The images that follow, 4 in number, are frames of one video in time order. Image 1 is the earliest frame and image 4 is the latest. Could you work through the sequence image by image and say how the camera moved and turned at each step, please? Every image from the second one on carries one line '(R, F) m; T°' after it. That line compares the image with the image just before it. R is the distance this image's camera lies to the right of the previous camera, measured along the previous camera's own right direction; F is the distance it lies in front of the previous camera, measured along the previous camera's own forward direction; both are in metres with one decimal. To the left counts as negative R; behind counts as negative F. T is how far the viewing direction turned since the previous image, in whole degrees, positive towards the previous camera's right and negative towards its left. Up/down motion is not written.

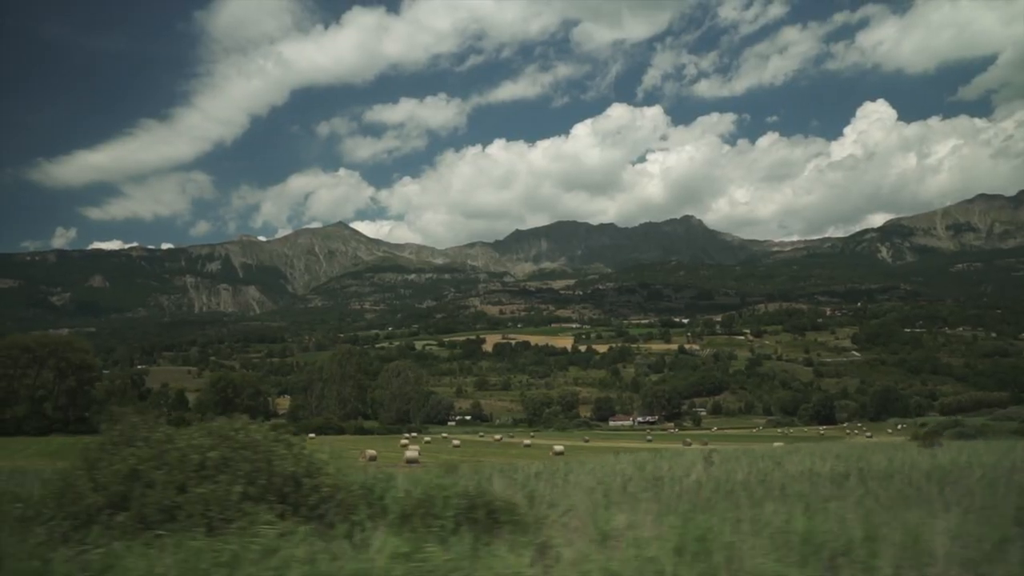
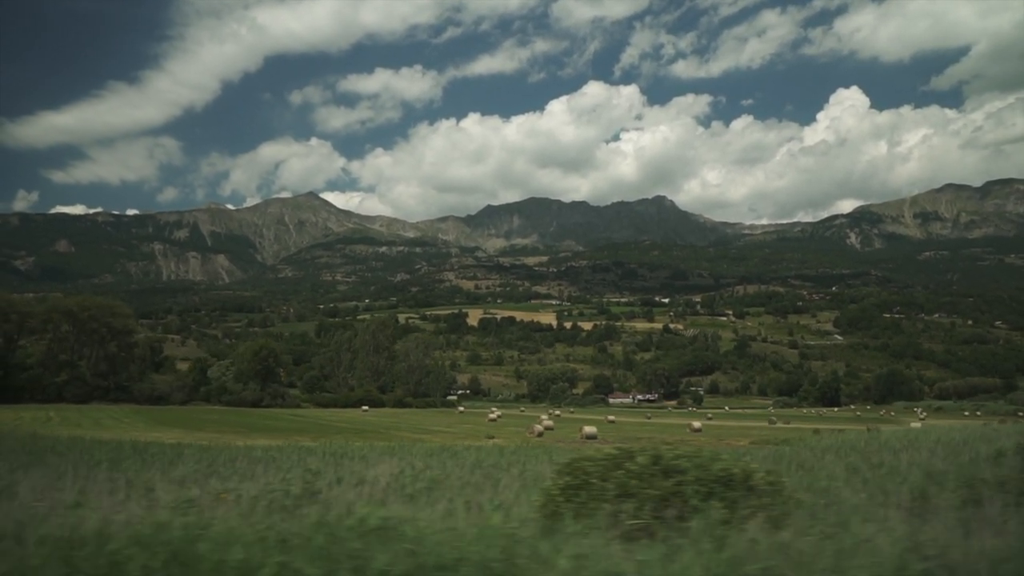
(-6.0, +1.4) m; +2°
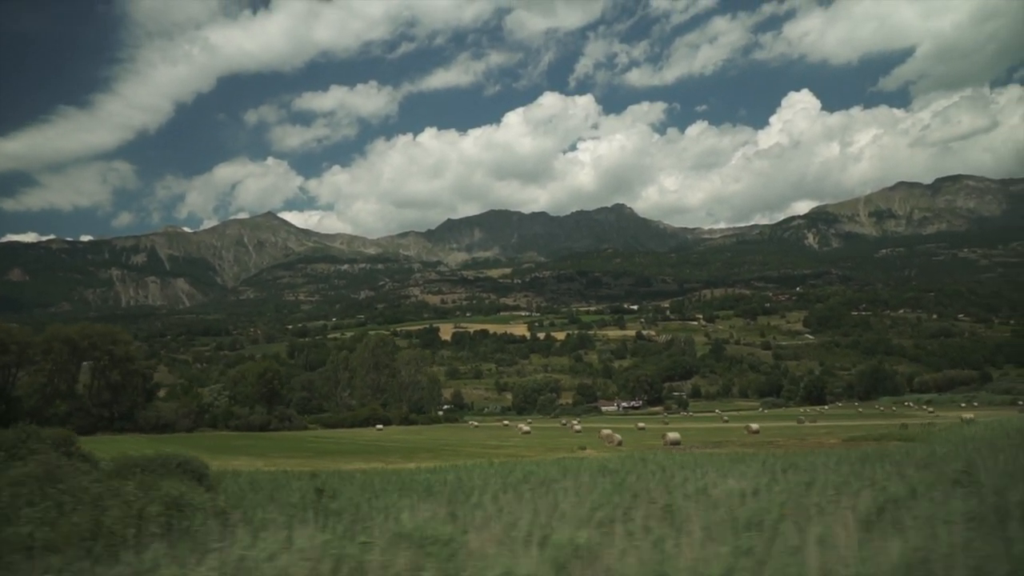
(-3.1, +0.5) m; +2°
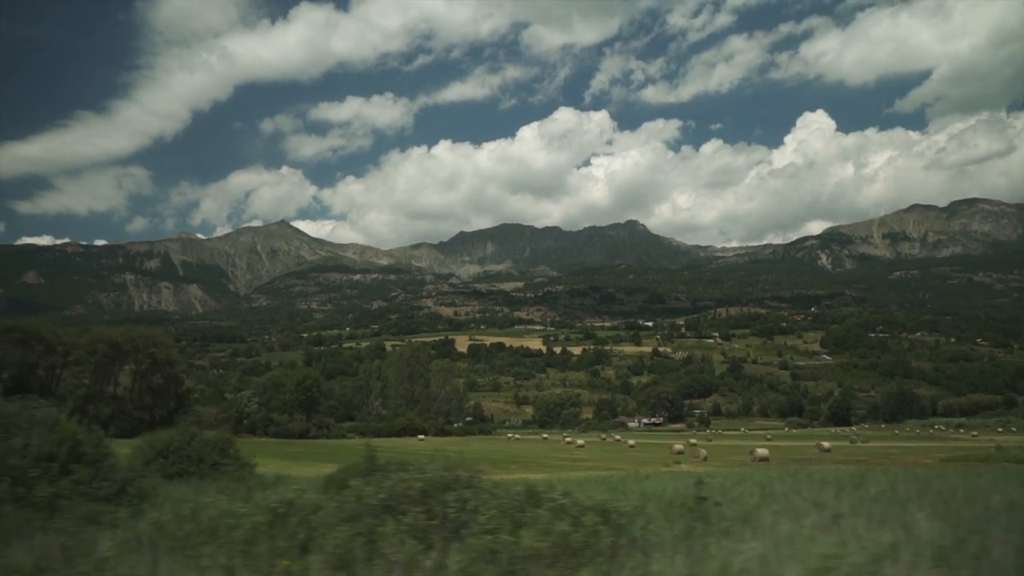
(-2.2, +0.1) m; -1°
